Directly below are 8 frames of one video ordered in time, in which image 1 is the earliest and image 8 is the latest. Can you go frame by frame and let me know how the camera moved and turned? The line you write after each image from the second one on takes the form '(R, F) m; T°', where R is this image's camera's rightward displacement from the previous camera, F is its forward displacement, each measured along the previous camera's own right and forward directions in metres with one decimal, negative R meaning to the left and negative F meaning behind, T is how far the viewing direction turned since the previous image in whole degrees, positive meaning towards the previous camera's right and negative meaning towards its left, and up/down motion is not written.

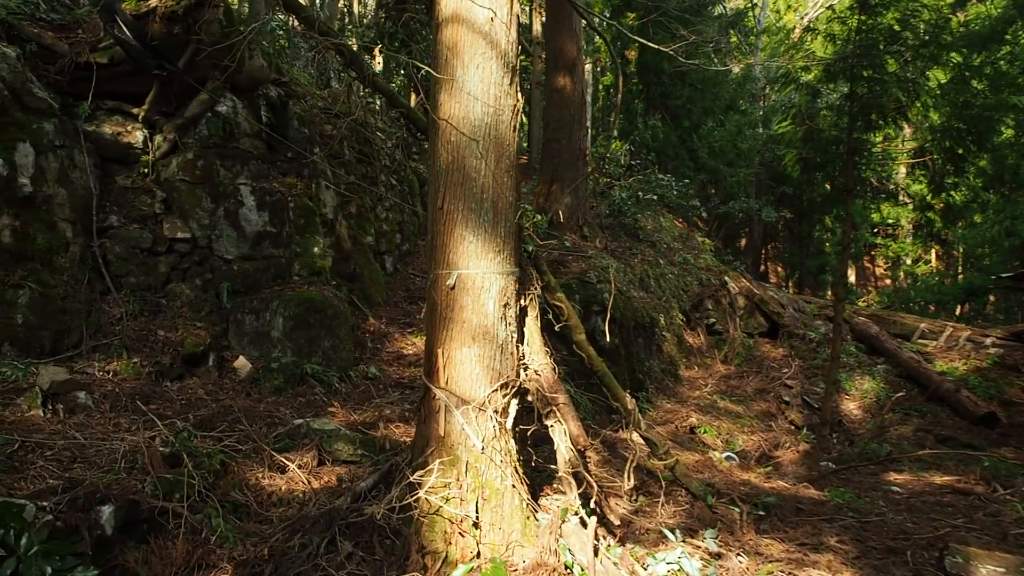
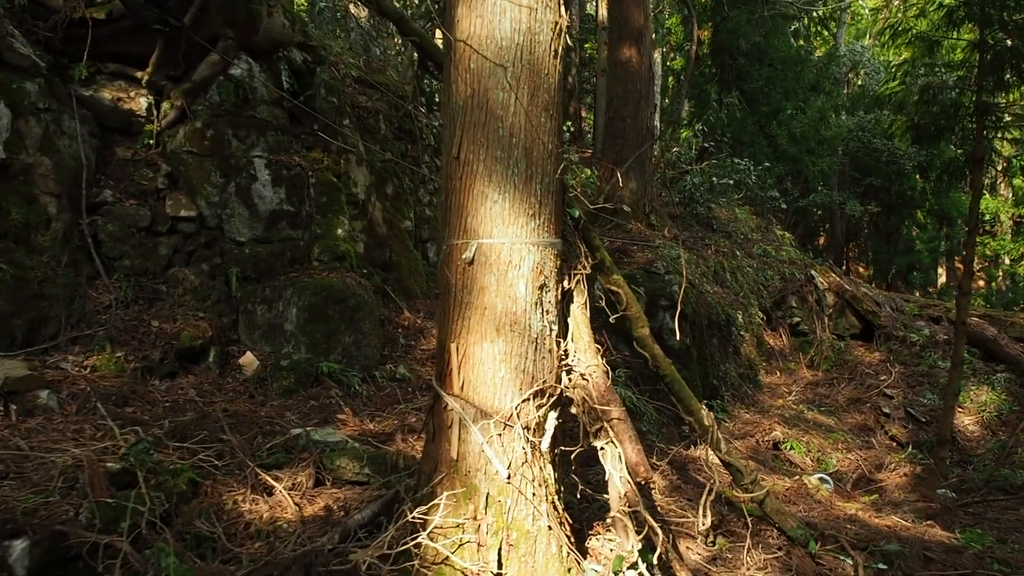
(+0.1, +0.9) m; -5°
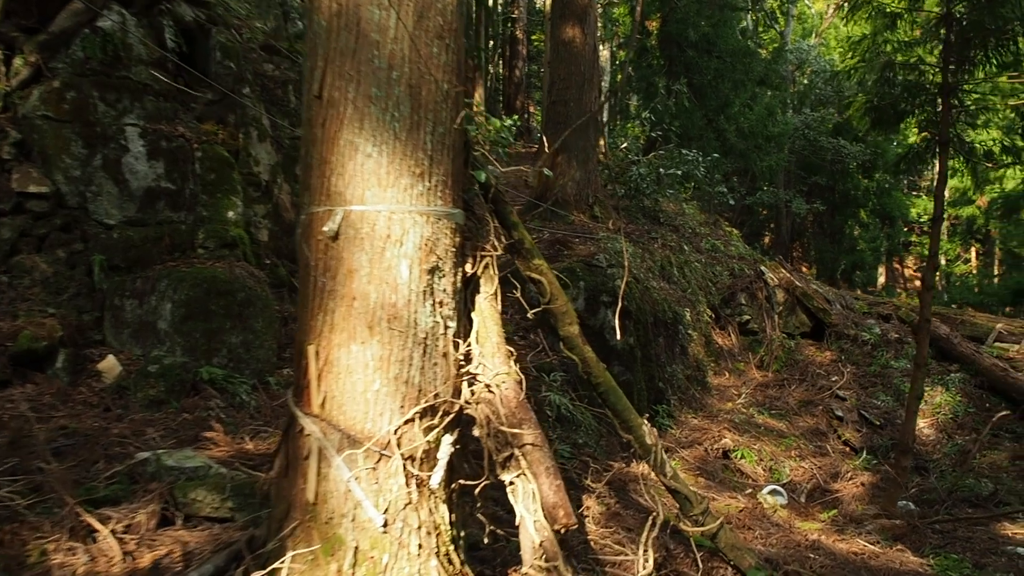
(+0.2, +0.6) m; +4°
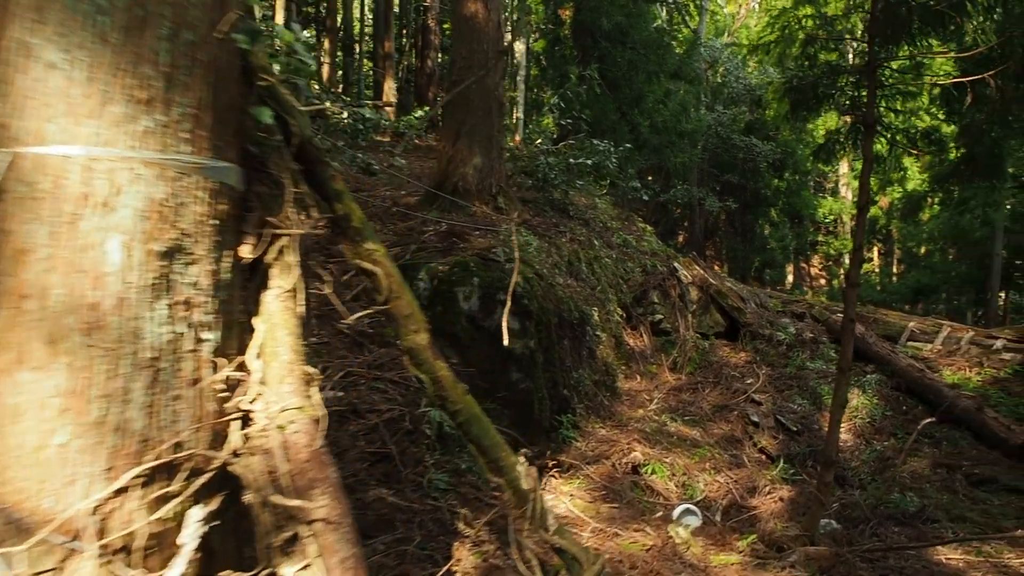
(+0.2, +0.7) m; +6°
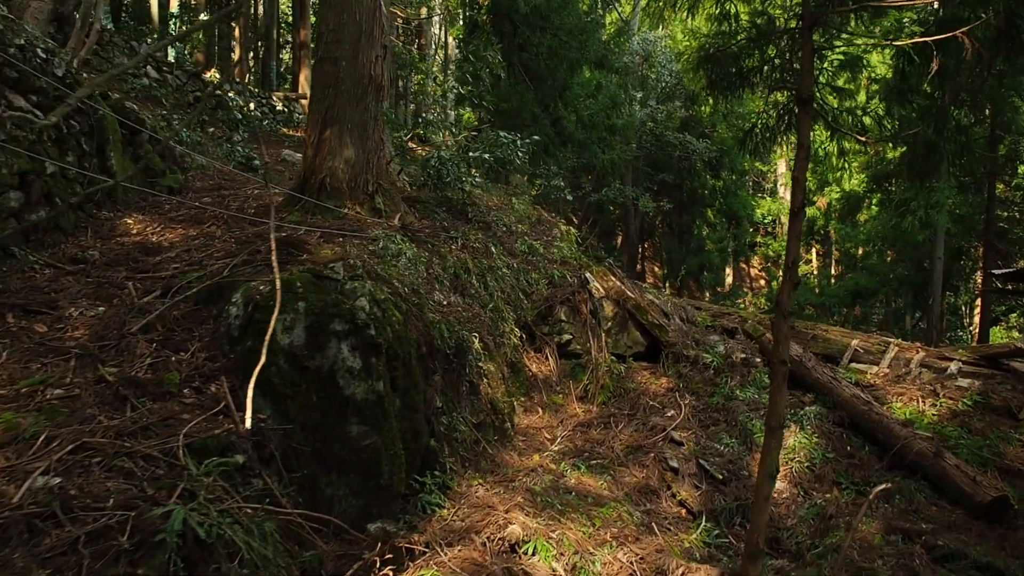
(+0.5, +1.1) m; +4°
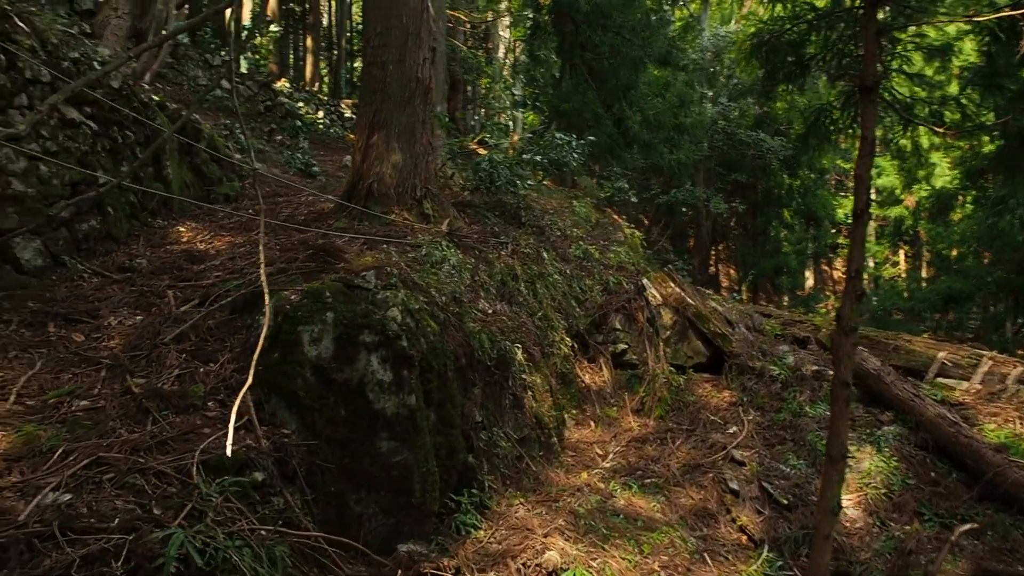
(+0.2, +0.2) m; -6°
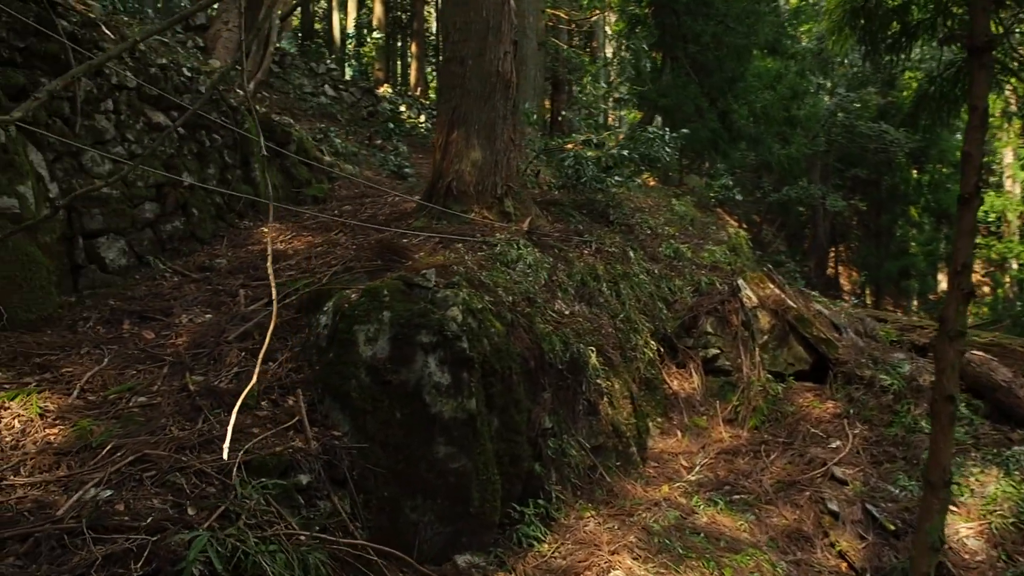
(+0.2, +0.2) m; -8°
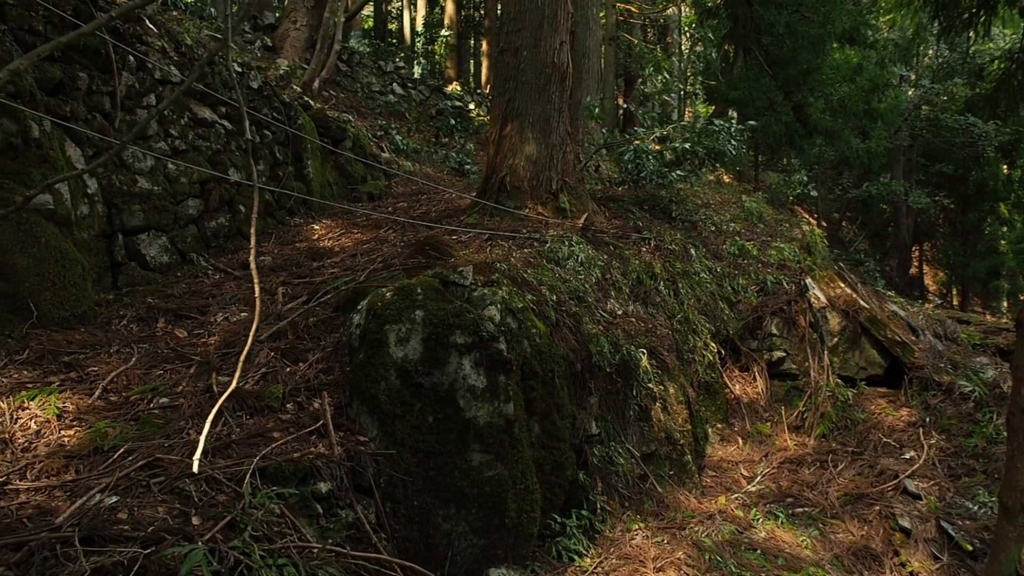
(+0.1, +0.3) m; -5°
